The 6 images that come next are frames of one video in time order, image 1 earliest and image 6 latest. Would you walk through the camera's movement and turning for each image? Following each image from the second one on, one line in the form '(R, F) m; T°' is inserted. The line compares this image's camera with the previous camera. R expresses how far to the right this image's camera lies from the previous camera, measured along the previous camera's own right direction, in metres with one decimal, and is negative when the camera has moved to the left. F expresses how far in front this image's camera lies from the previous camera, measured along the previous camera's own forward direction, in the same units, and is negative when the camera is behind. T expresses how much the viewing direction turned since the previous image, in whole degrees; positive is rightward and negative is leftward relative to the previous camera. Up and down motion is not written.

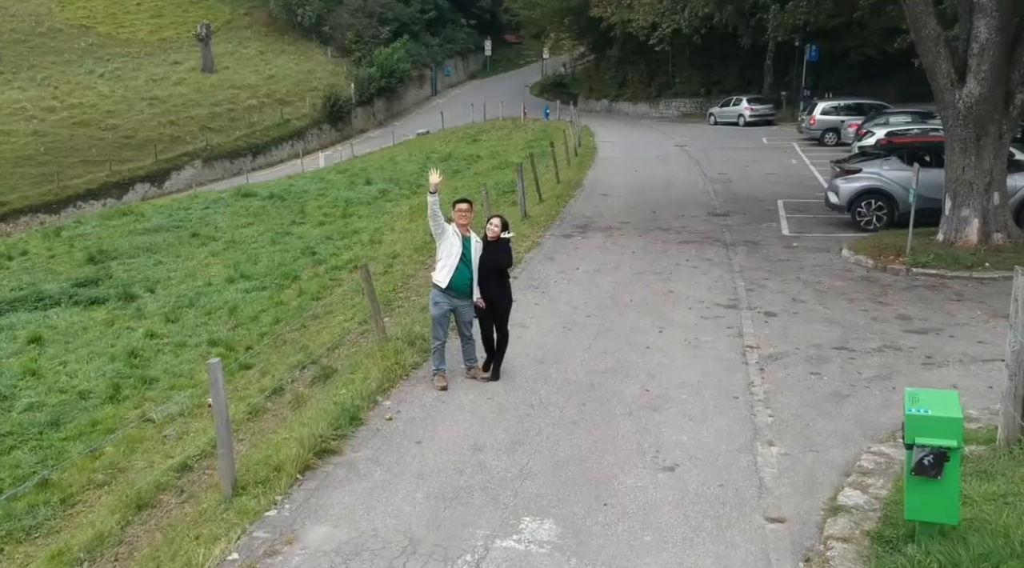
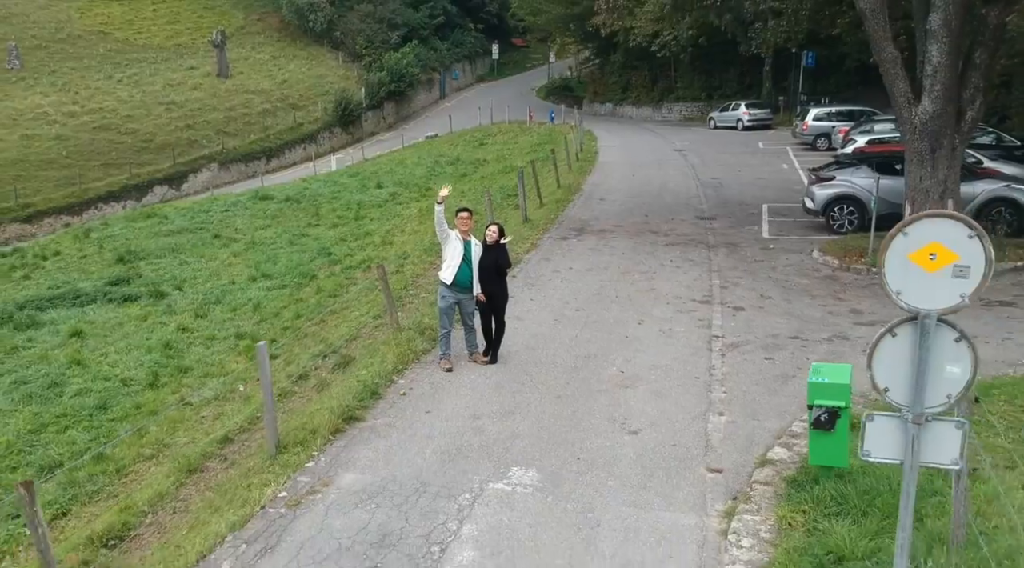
(+0.1, -1.6) m; 0°
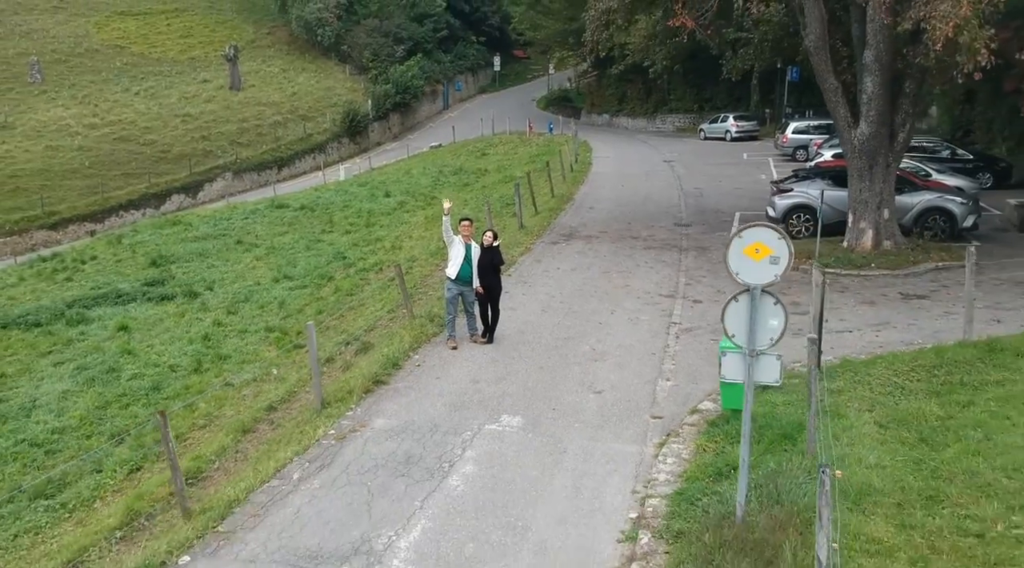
(+0.1, -2.6) m; 0°
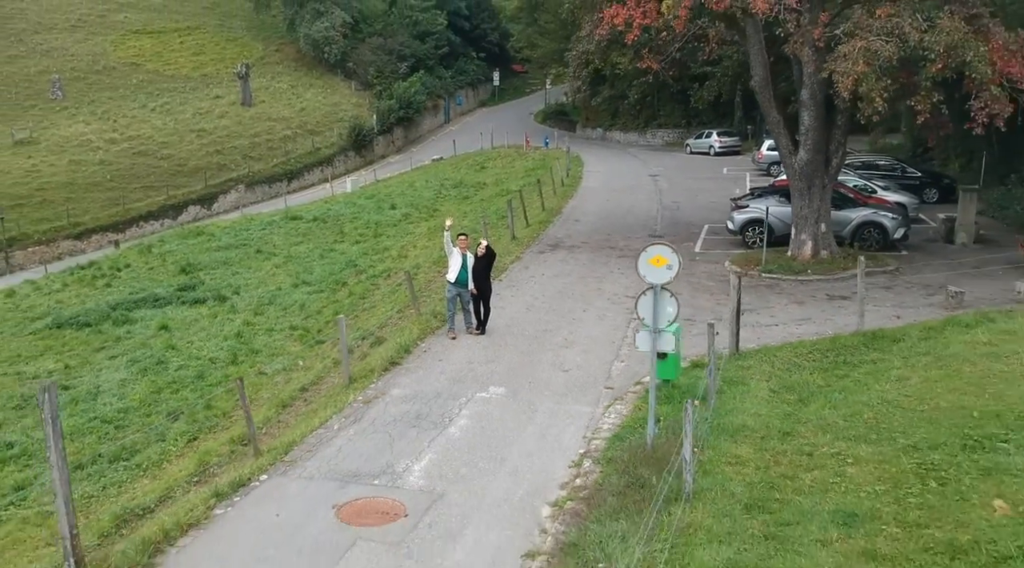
(+0.2, -3.3) m; 0°
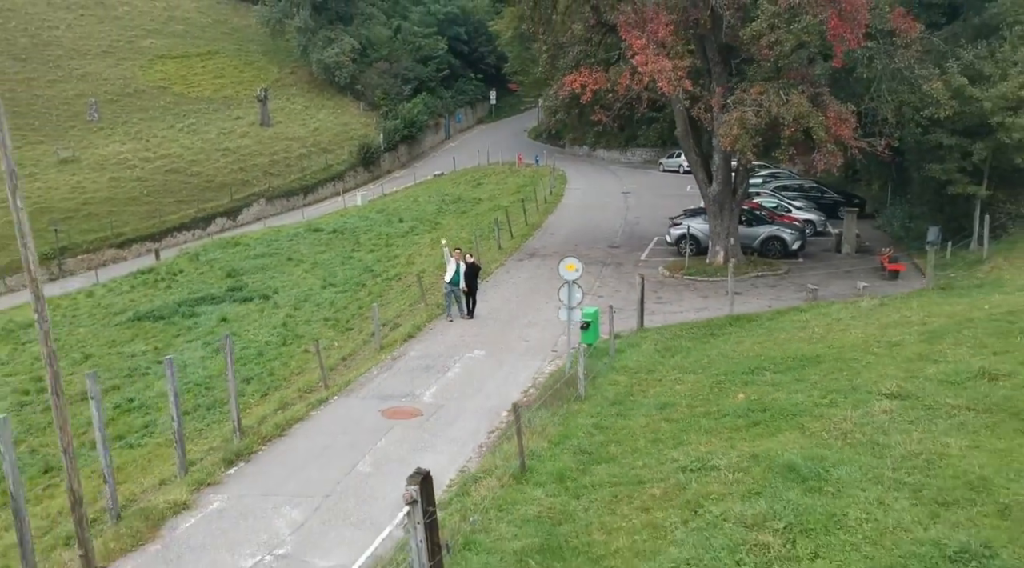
(+0.5, -7.1) m; 0°
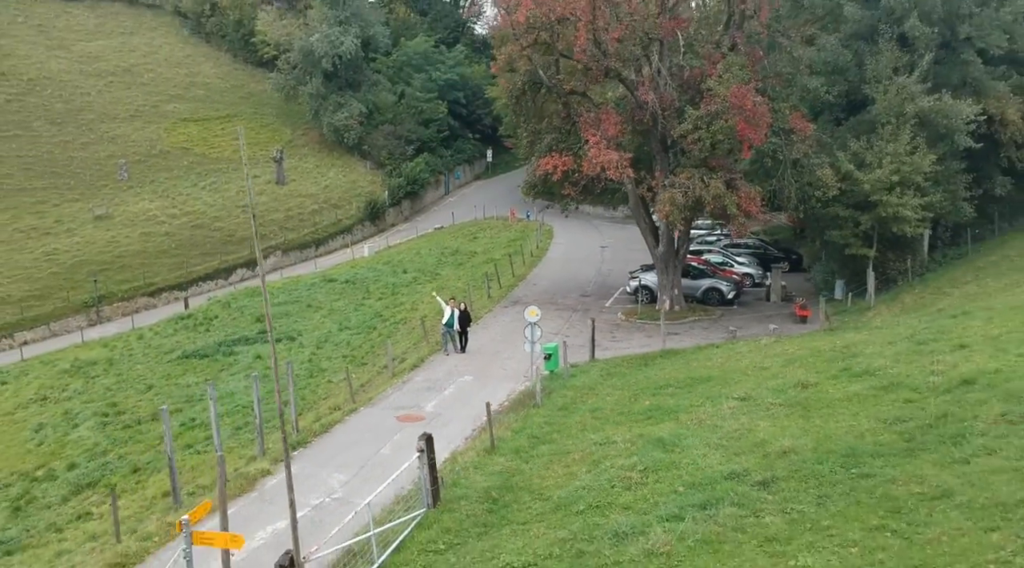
(+0.5, -6.7) m; 0°
